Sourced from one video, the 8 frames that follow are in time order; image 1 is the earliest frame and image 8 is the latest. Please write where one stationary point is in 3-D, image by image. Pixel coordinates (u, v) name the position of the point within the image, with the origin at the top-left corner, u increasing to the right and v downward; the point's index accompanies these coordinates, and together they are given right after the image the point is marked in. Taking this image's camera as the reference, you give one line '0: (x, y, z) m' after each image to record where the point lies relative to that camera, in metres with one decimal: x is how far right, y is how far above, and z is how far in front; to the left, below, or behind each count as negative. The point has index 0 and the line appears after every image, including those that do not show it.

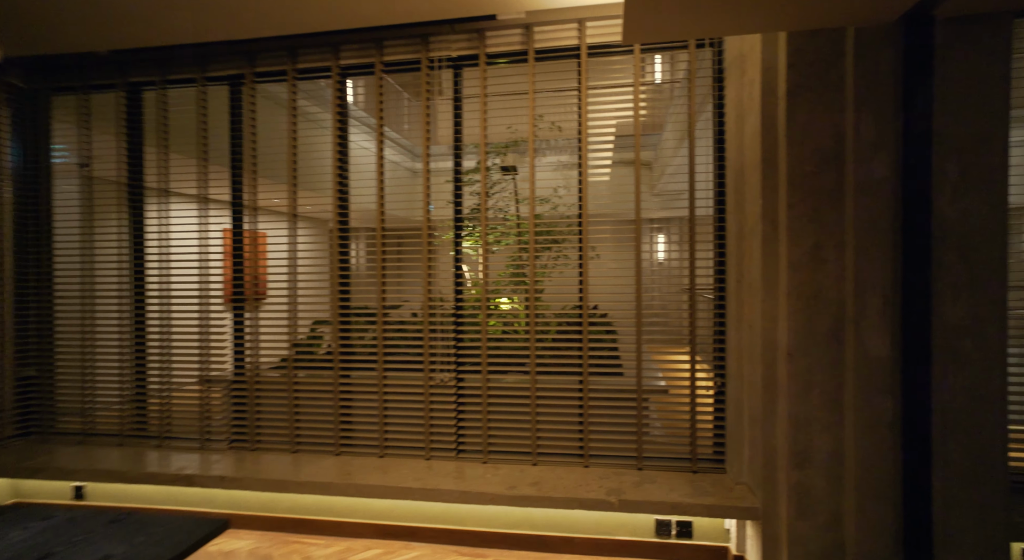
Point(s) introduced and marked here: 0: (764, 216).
0: (+1.0, +0.2, +2.1) m
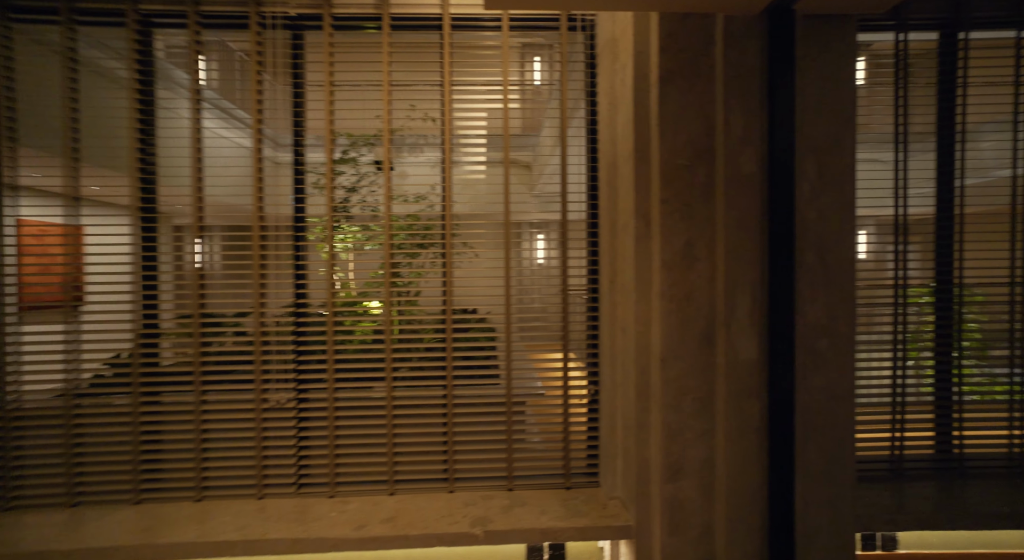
0: (+0.5, +0.2, +2.0) m
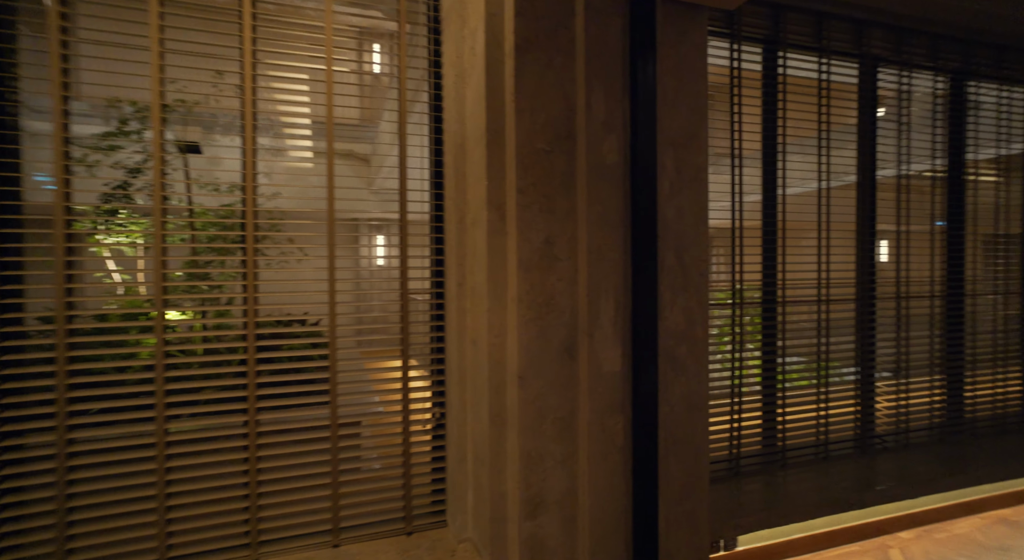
0: (-0.1, +0.2, +1.7) m
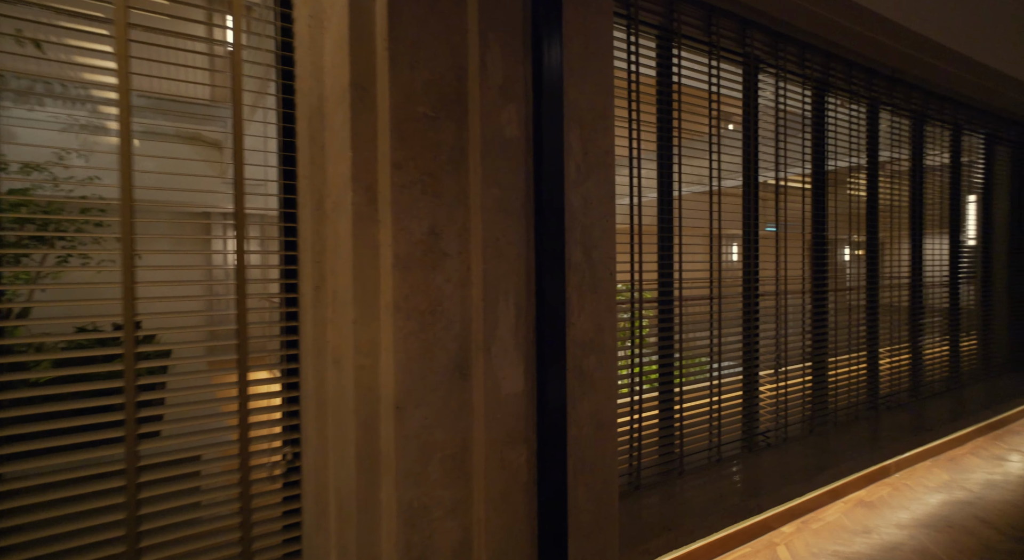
0: (-0.4, +0.2, +1.3) m
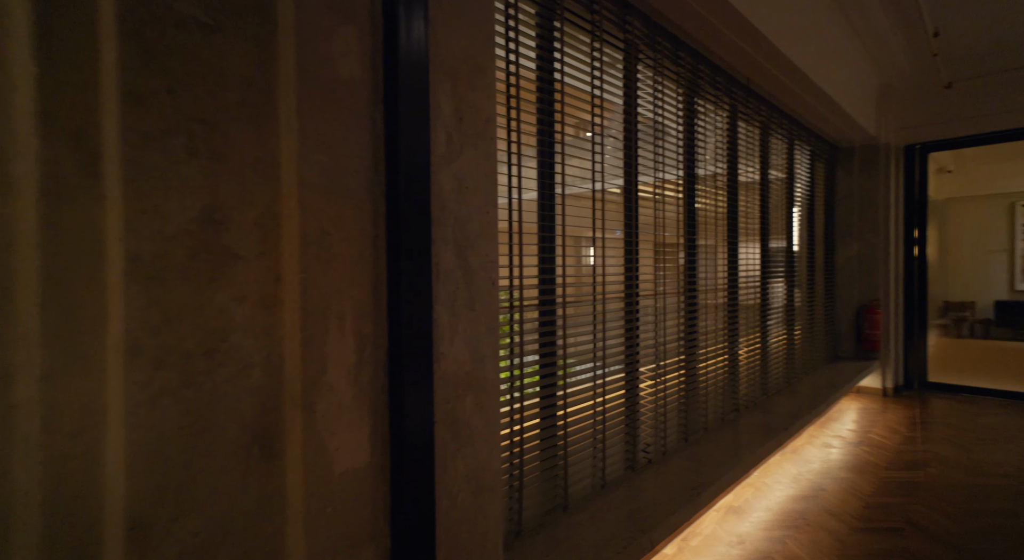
0: (-0.6, +0.2, +0.7) m
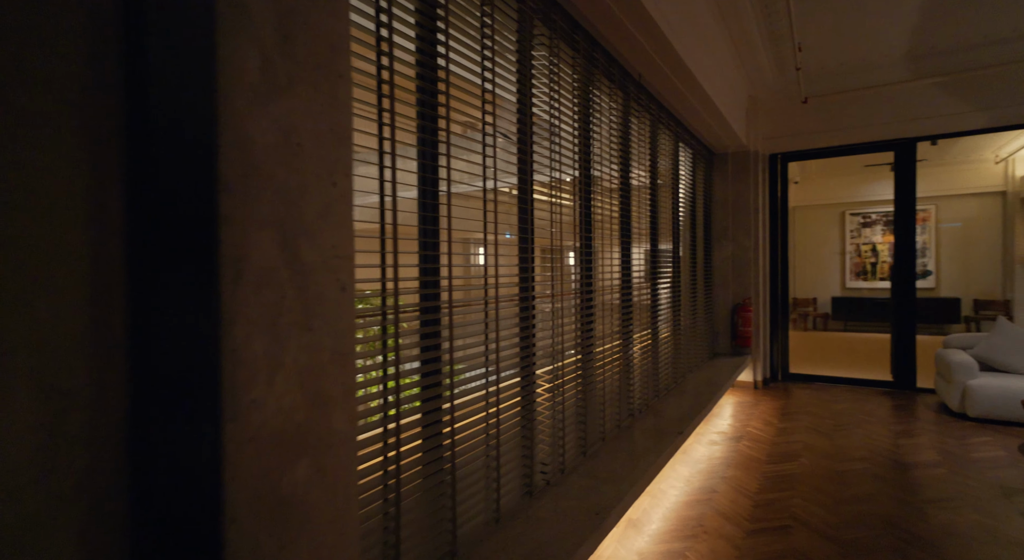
0: (-0.7, +0.2, +0.2) m
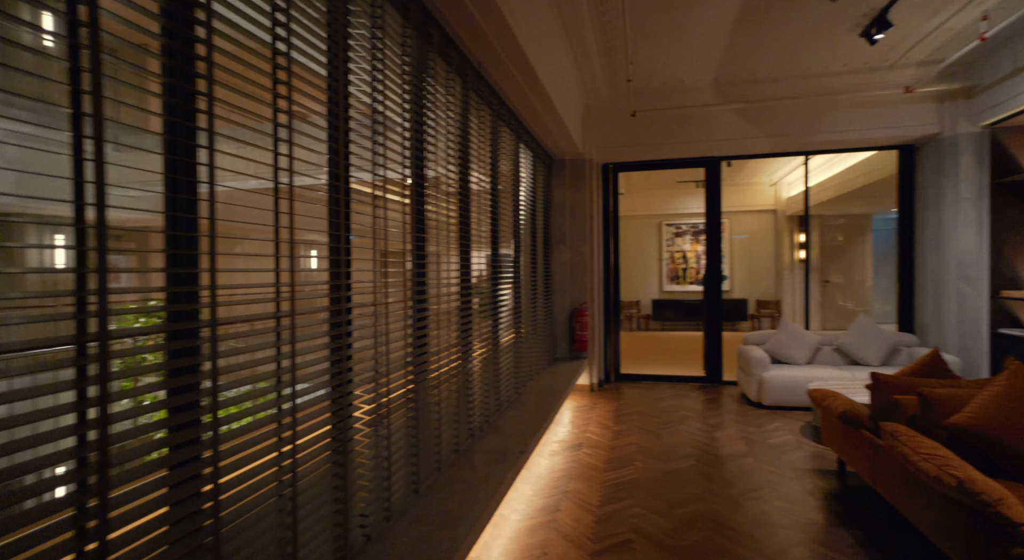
0: (-0.7, +0.2, -0.4) m
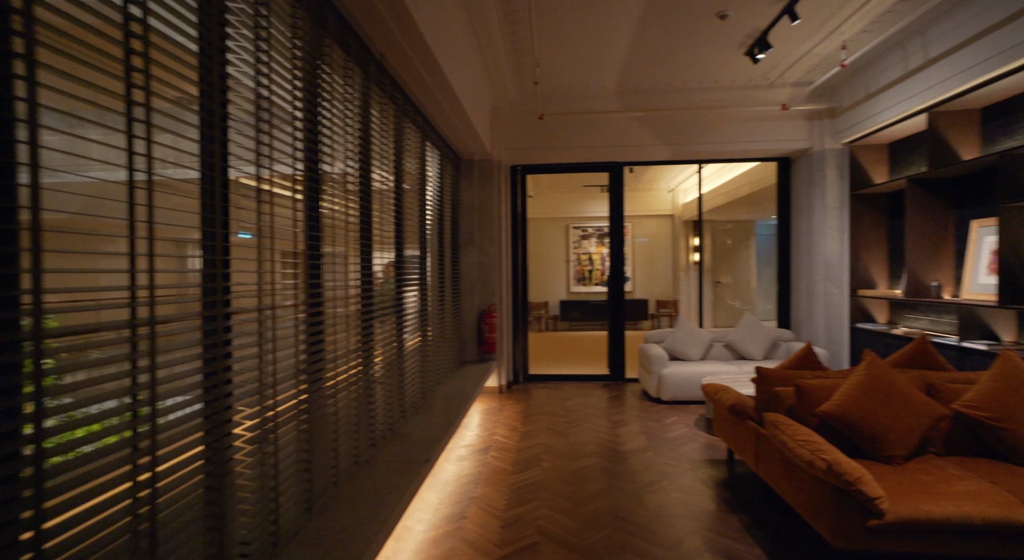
0: (-0.7, +0.2, -0.6) m
